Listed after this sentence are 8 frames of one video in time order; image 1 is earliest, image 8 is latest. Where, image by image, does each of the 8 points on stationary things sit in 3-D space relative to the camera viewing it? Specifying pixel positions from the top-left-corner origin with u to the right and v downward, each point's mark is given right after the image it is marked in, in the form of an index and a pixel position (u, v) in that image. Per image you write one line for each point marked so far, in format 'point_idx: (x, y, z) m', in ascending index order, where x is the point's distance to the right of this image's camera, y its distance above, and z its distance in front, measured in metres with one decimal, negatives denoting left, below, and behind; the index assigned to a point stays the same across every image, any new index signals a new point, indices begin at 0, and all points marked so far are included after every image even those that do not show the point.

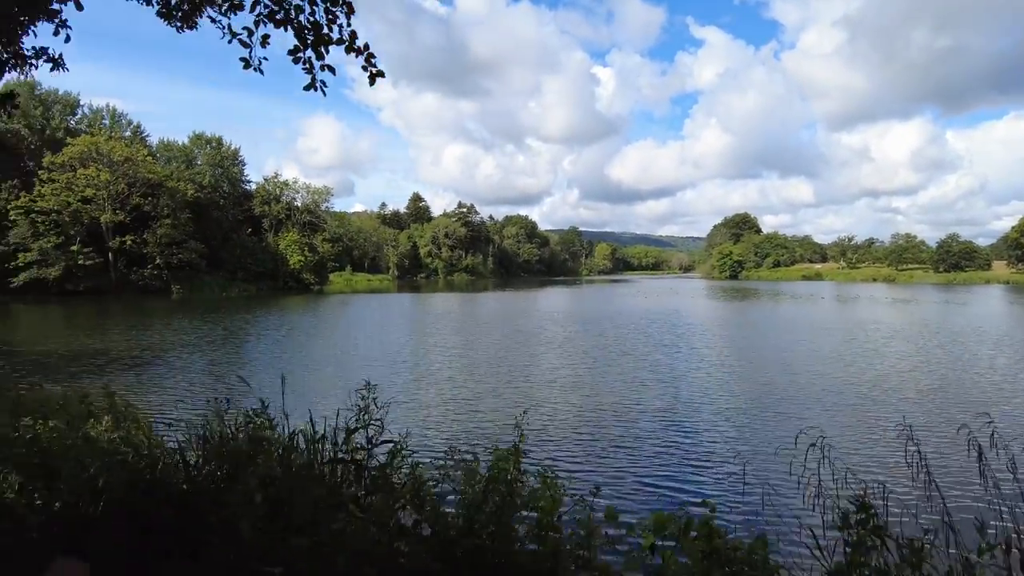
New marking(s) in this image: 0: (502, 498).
0: (-0.1, -1.4, +4.2) m
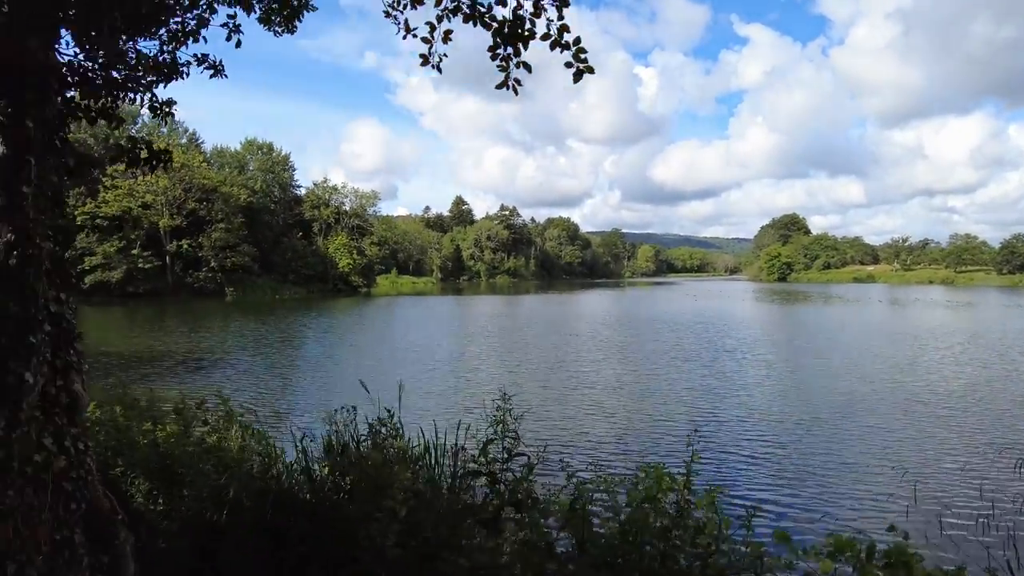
0: (+0.9, -1.4, +4.0) m
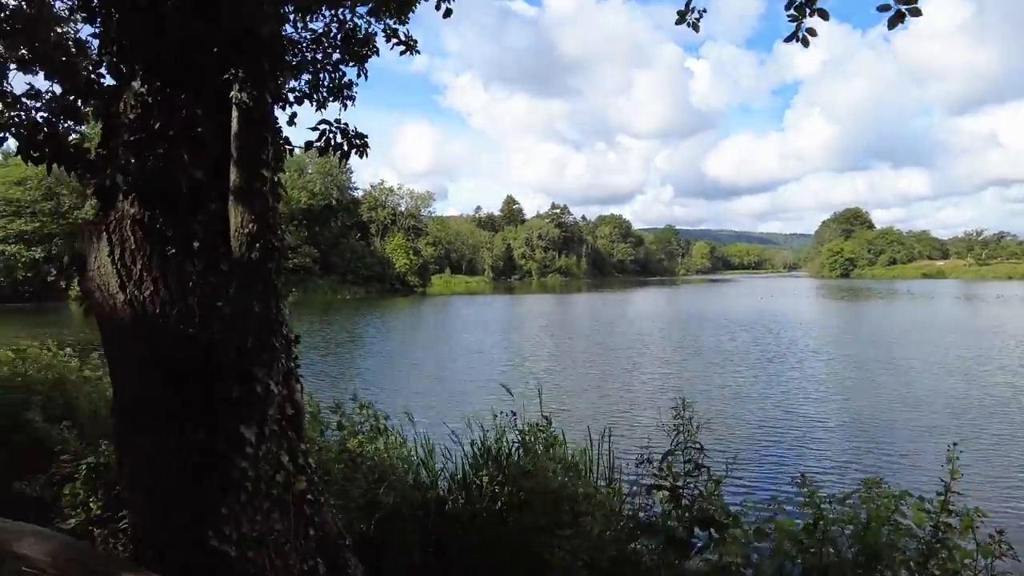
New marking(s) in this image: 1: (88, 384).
0: (+2.0, -1.4, +3.5) m
1: (-5.0, -1.1, +7.6) m
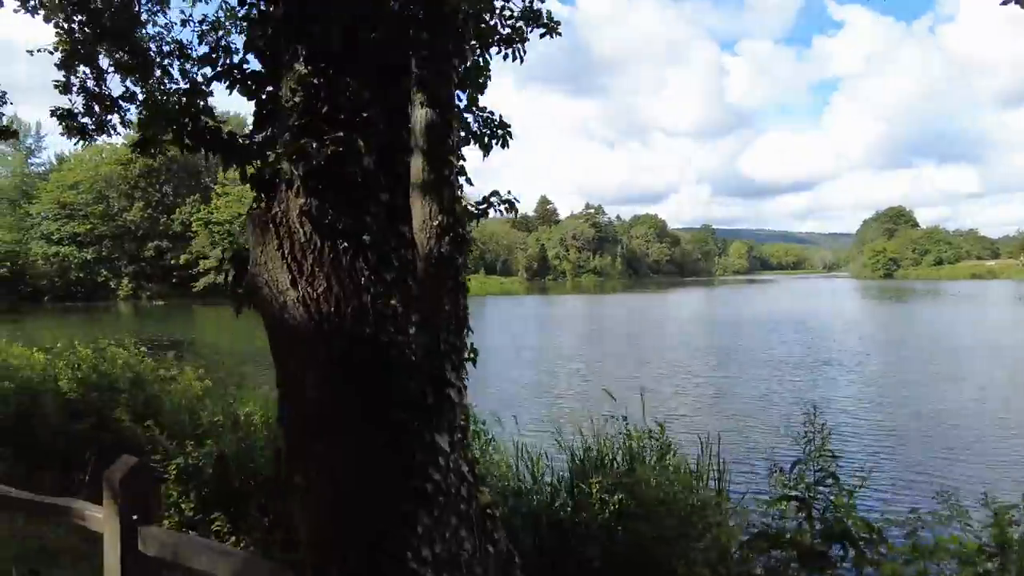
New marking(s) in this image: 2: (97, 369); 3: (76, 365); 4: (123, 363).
0: (+2.7, -1.4, +3.2) m
1: (-4.1, -1.1, +7.6) m
2: (-4.9, -1.0, +7.5) m
3: (-5.3, -1.0, +7.8) m
4: (-4.7, -0.9, +7.7) m
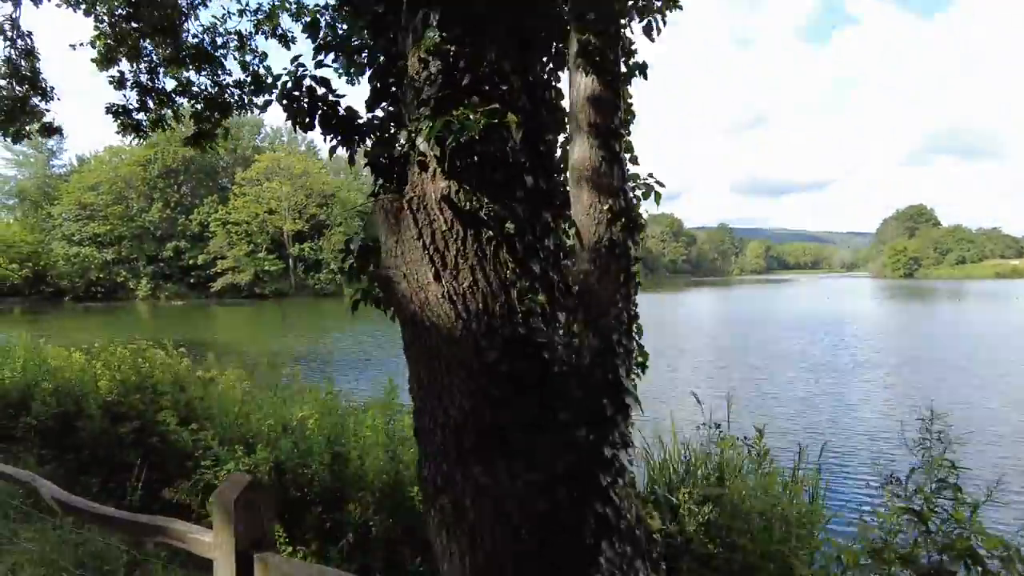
0: (+3.2, -1.4, +2.9) m
1: (-3.5, -1.1, +7.4) m
2: (-4.3, -1.0, +7.3) m
3: (-4.7, -1.0, +7.6) m
4: (-4.1, -0.9, +7.6) m
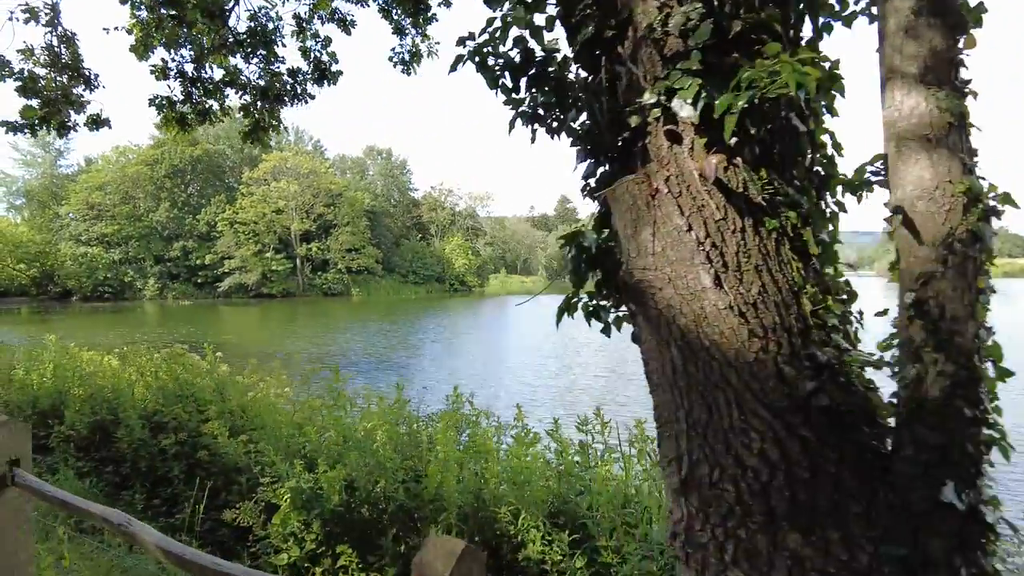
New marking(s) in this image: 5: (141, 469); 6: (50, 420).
0: (+3.8, -1.4, +2.4) m
1: (-2.8, -1.1, +7.0) m
2: (-3.6, -1.0, +6.9) m
3: (-4.0, -1.0, +7.2) m
4: (-3.5, -0.9, +7.2) m
5: (-3.5, -1.7, +6.1) m
6: (-5.1, -1.5, +7.0) m
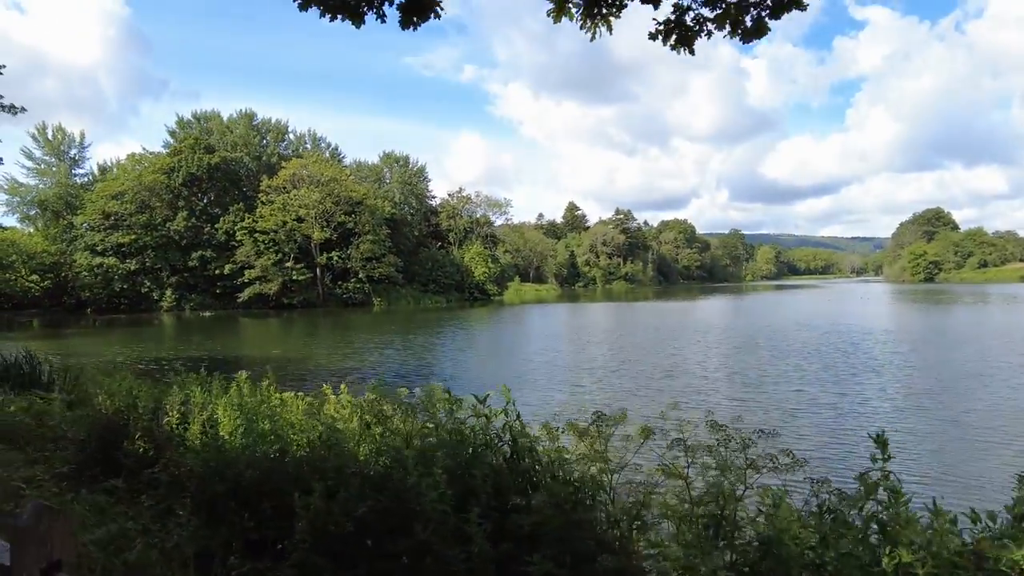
0: (+7.1, -1.3, 0.0) m
1: (+0.4, -1.2, +4.6) m
2: (-0.3, -1.1, +4.5) m
3: (-0.8, -1.1, +4.8) m
4: (-0.2, -1.0, +4.8) m
5: (-0.2, -1.8, +3.6) m
6: (-1.8, -1.5, +4.6) m
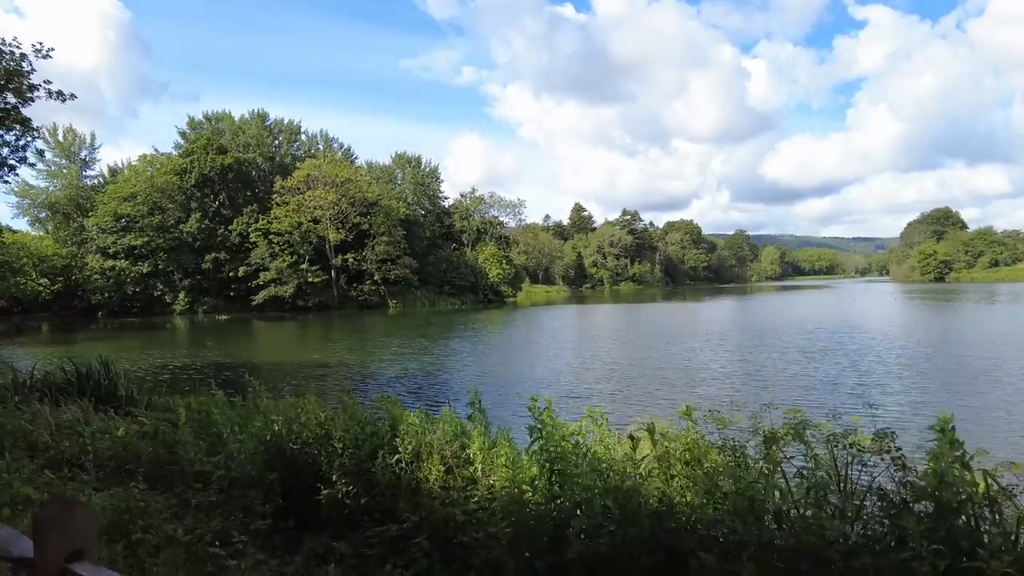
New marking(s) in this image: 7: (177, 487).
0: (+9.4, -1.3, -1.3) m
1: (+2.8, -1.2, +3.2) m
2: (+2.0, -1.1, +3.2) m
3: (+1.5, -1.1, +3.4) m
4: (+2.1, -1.0, +3.4) m
5: (+2.1, -1.7, +2.3) m
6: (+0.5, -1.5, +3.2) m
7: (-2.9, -1.7, +5.6) m
